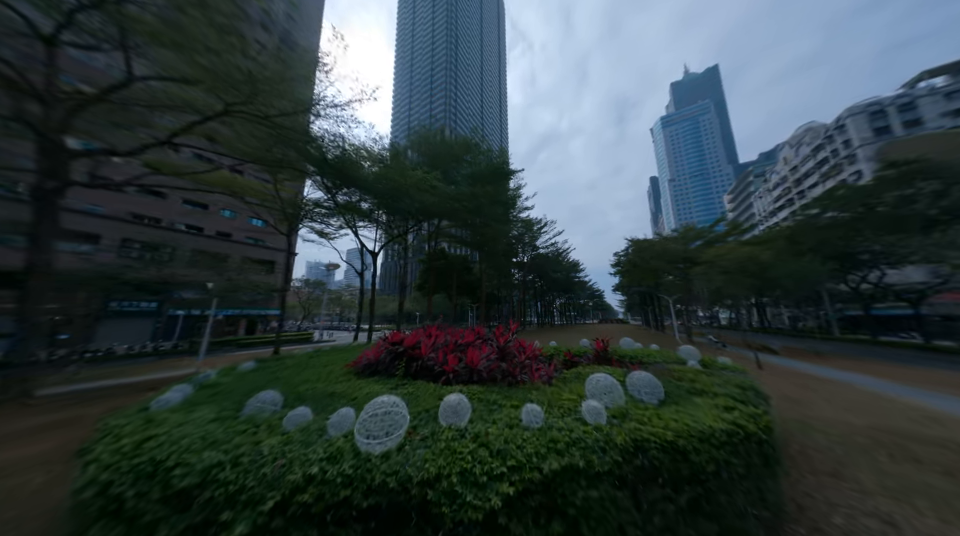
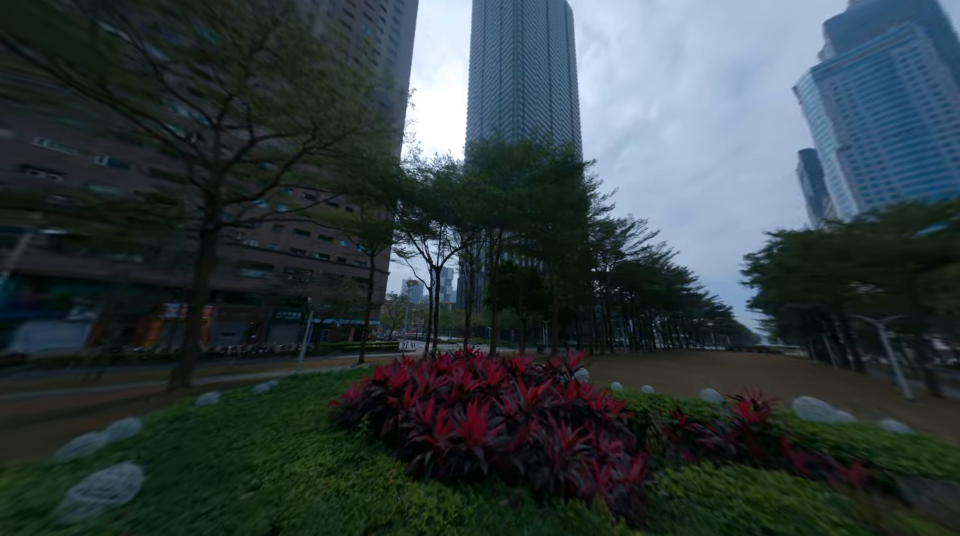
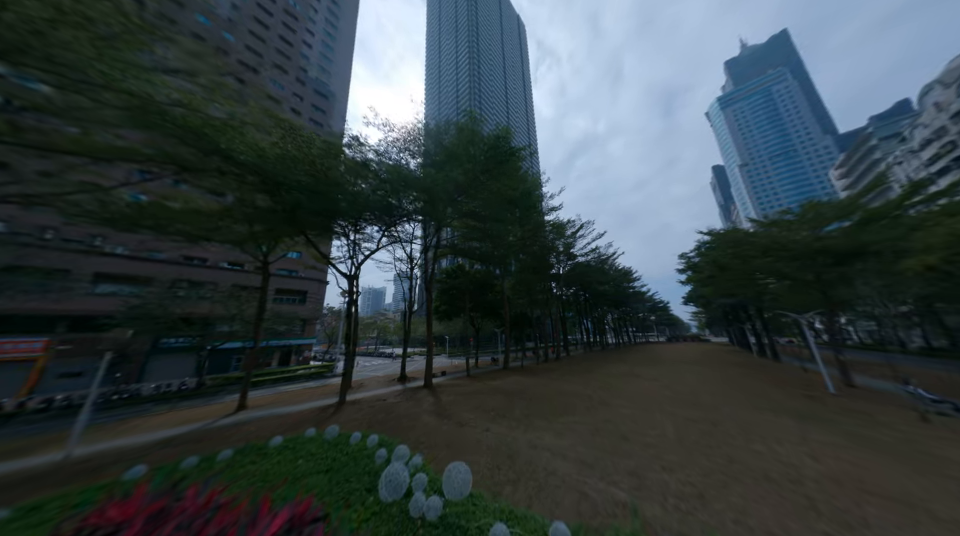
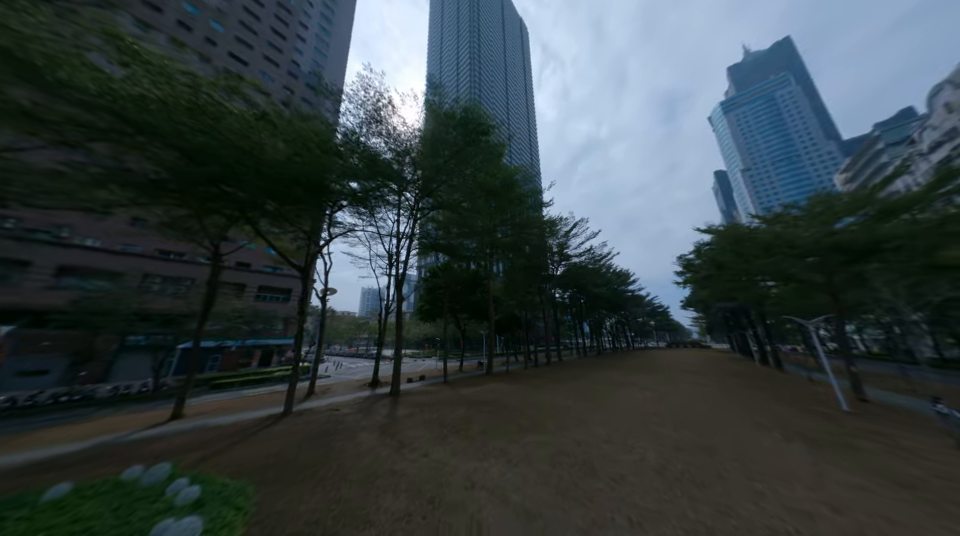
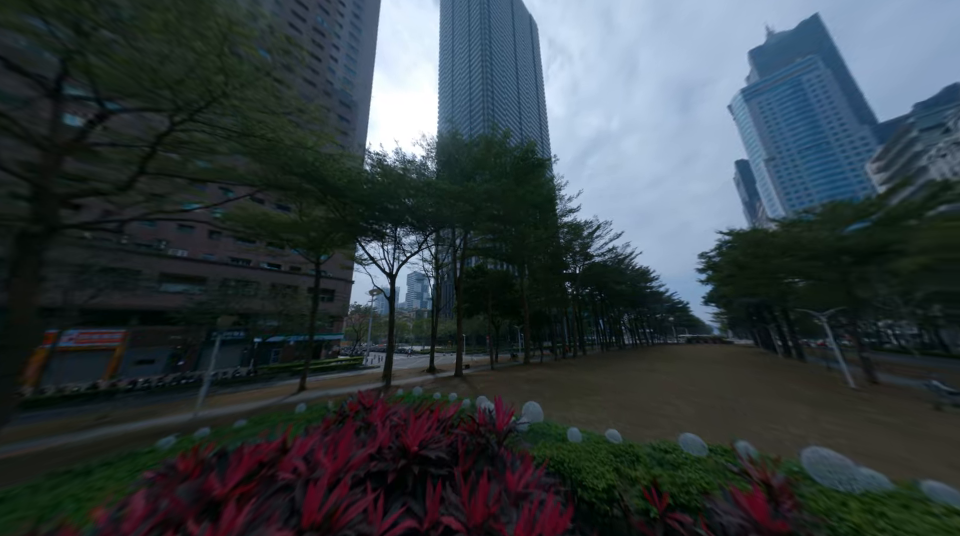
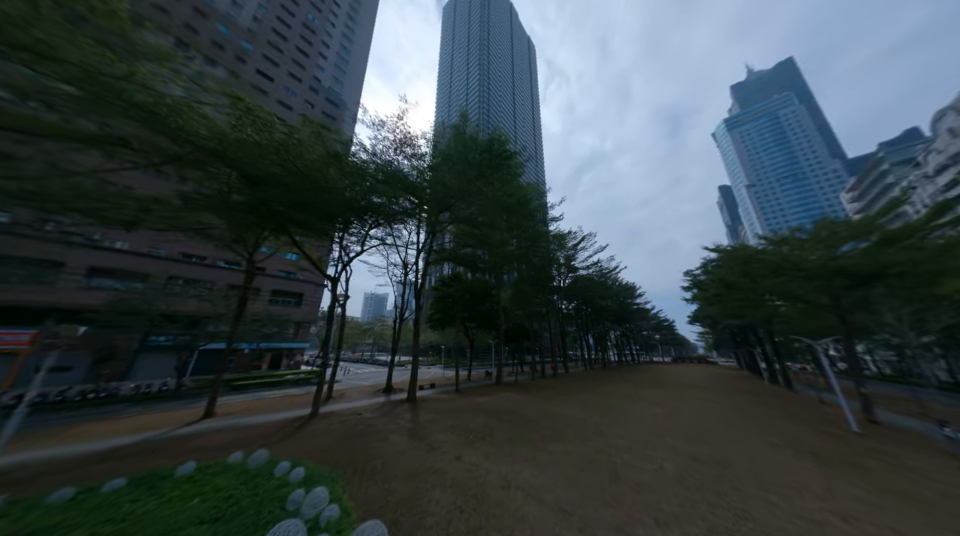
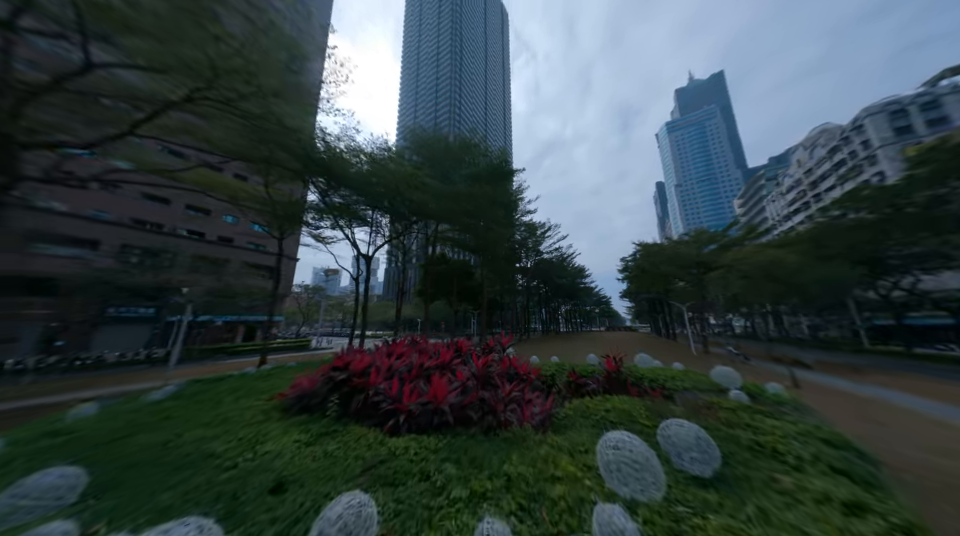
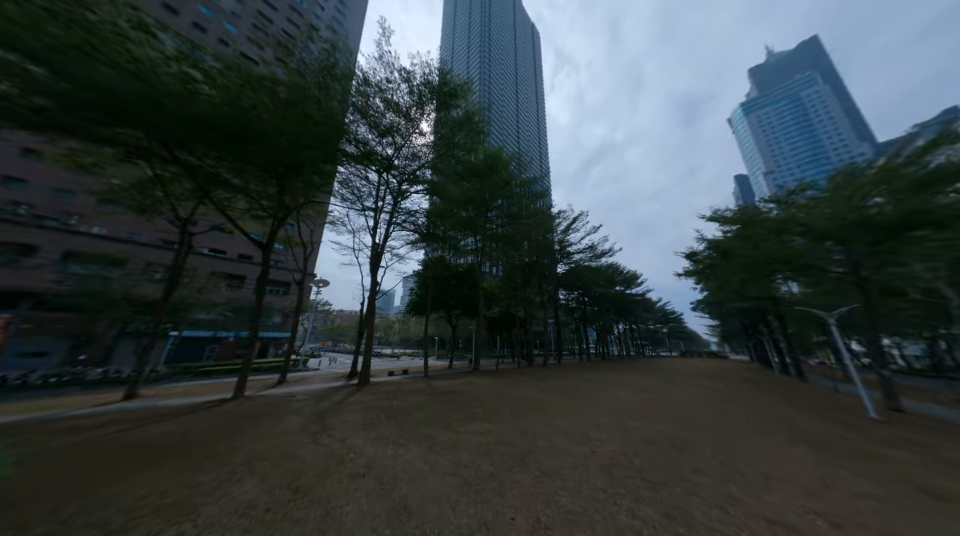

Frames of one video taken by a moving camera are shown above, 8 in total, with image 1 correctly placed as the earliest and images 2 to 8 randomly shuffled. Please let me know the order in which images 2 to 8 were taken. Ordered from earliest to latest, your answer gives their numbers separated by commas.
7, 2, 5, 3, 6, 4, 8
